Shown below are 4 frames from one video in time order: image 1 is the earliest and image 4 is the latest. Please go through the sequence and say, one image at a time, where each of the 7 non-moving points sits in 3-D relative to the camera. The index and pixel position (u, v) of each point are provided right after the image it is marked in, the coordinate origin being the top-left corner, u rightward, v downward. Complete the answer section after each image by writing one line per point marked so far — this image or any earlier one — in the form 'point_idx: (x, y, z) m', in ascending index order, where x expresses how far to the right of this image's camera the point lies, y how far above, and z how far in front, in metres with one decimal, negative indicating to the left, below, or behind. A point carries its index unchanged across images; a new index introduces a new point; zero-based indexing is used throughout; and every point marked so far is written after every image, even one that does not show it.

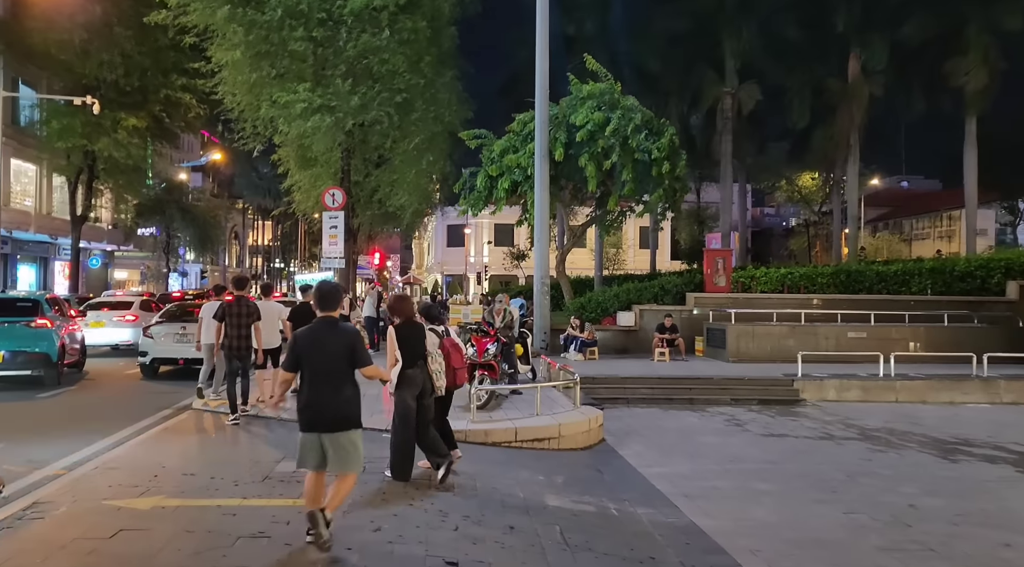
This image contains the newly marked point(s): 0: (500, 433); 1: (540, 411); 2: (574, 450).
0: (-0.1, -1.8, +12.2) m
1: (+0.4, -1.7, +12.9) m
2: (+0.8, -2.1, +12.6) m
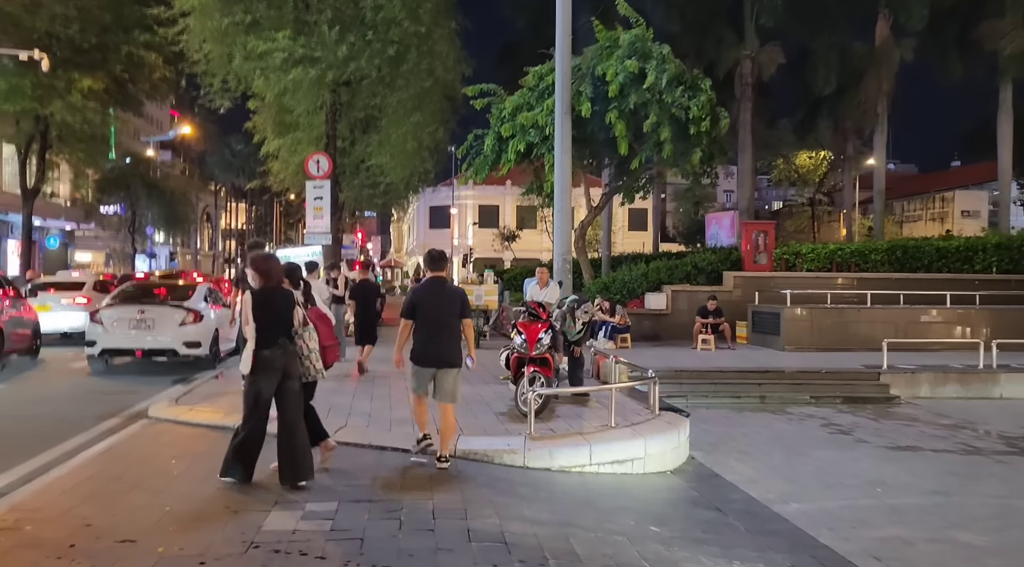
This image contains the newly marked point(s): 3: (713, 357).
0: (+0.5, -1.5, +8.9) m
1: (+1.0, -1.3, +9.6) m
2: (+1.4, -1.8, +9.3) m
3: (+3.6, -1.3, +18.1) m
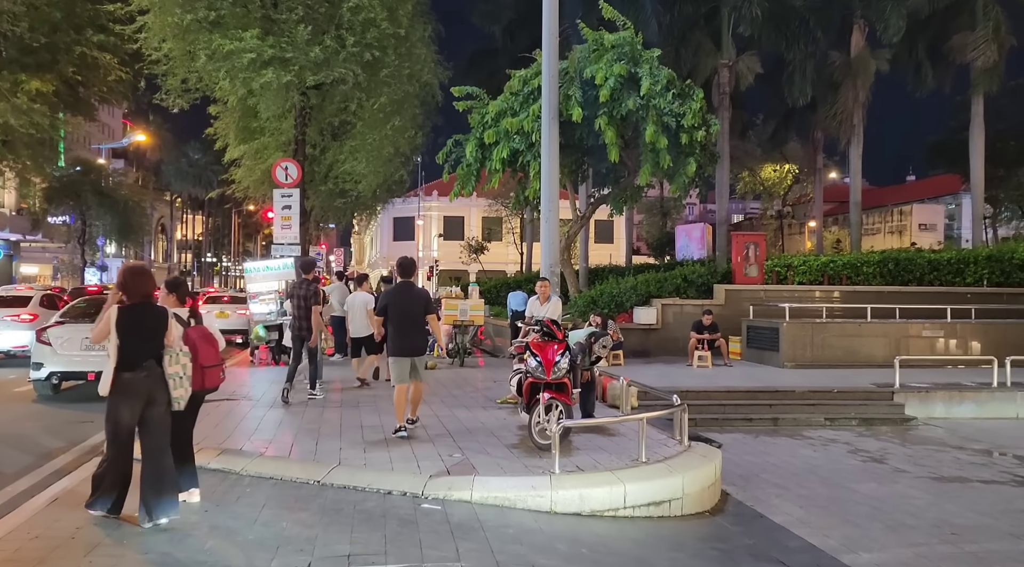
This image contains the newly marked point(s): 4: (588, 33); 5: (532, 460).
0: (+0.7, -1.6, +7.7) m
1: (+1.1, -1.5, +8.5) m
2: (+1.6, -1.9, +8.2) m
3: (+3.4, -1.6, +17.1) m
4: (+1.5, +5.0, +20.1) m
5: (+0.2, -1.5, +8.6) m
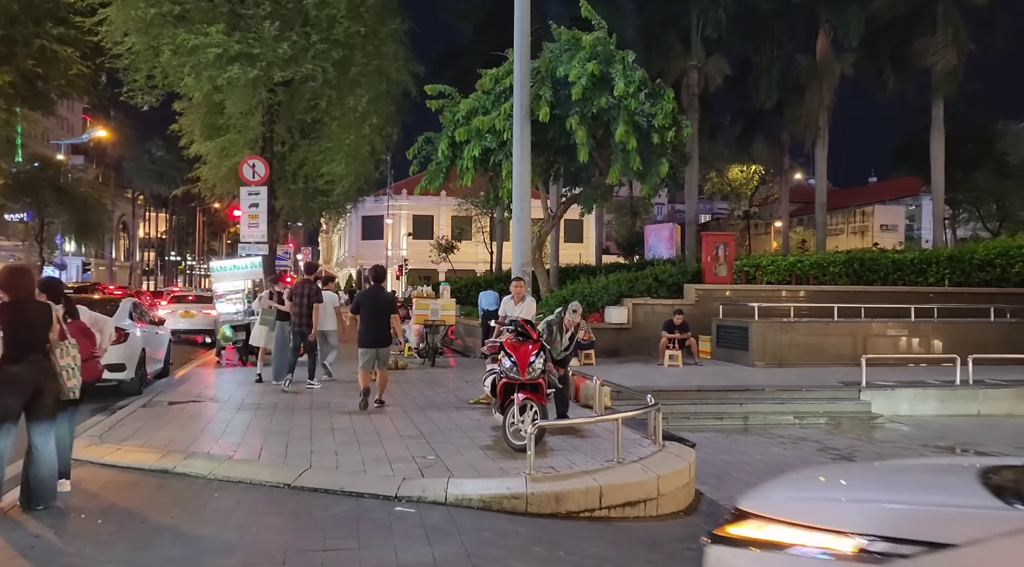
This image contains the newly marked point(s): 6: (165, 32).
0: (+0.5, -1.6, +7.6) m
1: (+0.9, -1.5, +8.5) m
2: (+1.3, -1.9, +8.2) m
3: (+2.9, -1.5, +17.1) m
4: (+0.9, +5.0, +20.0) m
5: (-0.1, -1.5, +8.5) m
6: (-6.6, +4.8, +19.3) m
